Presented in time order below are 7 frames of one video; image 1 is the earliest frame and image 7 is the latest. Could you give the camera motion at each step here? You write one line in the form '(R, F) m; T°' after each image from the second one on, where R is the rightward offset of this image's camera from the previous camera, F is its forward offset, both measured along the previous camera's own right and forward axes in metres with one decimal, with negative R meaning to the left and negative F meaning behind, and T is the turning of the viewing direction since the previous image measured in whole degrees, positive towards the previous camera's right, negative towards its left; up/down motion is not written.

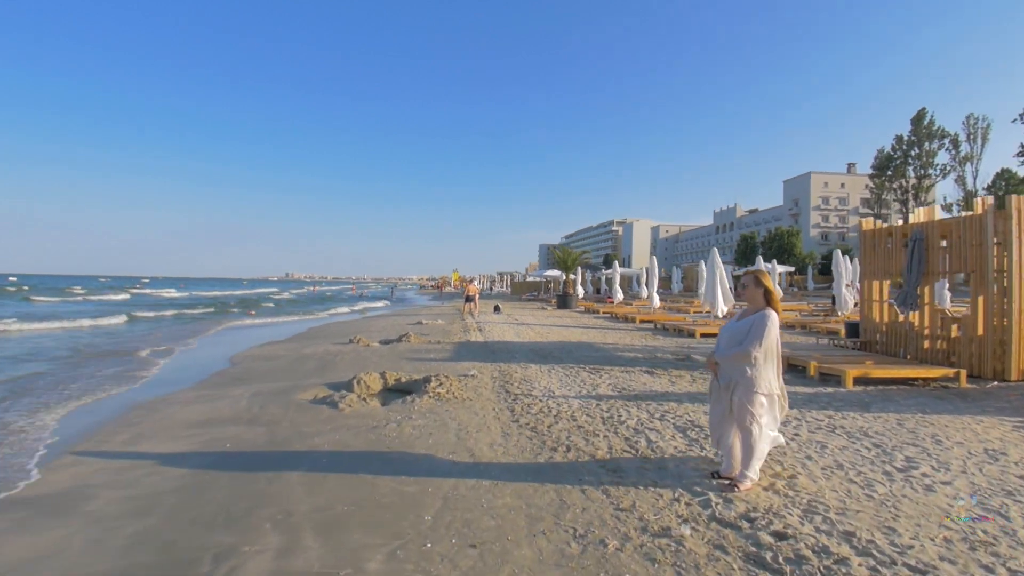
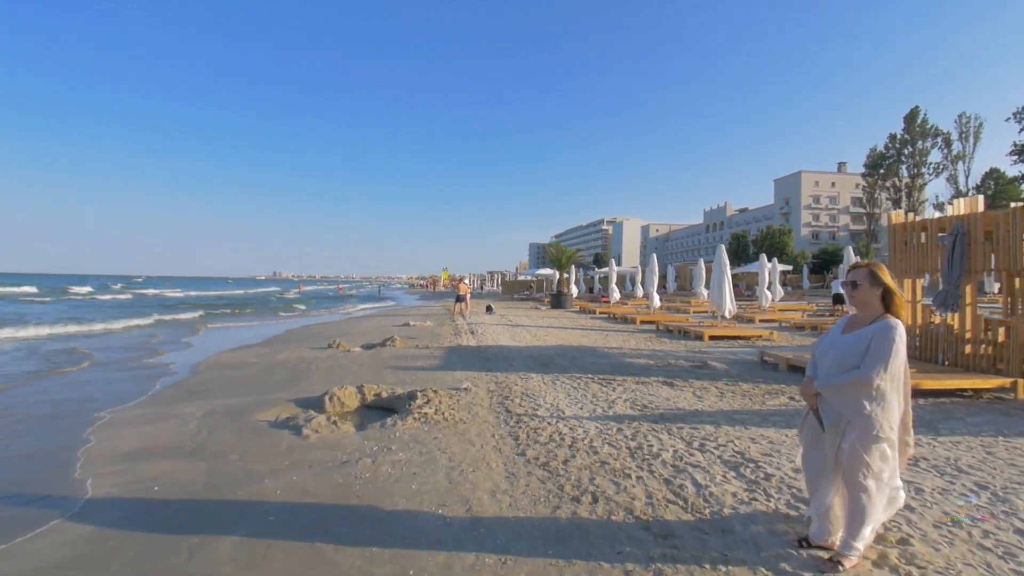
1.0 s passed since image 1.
(-0.1, +1.2) m; +1°
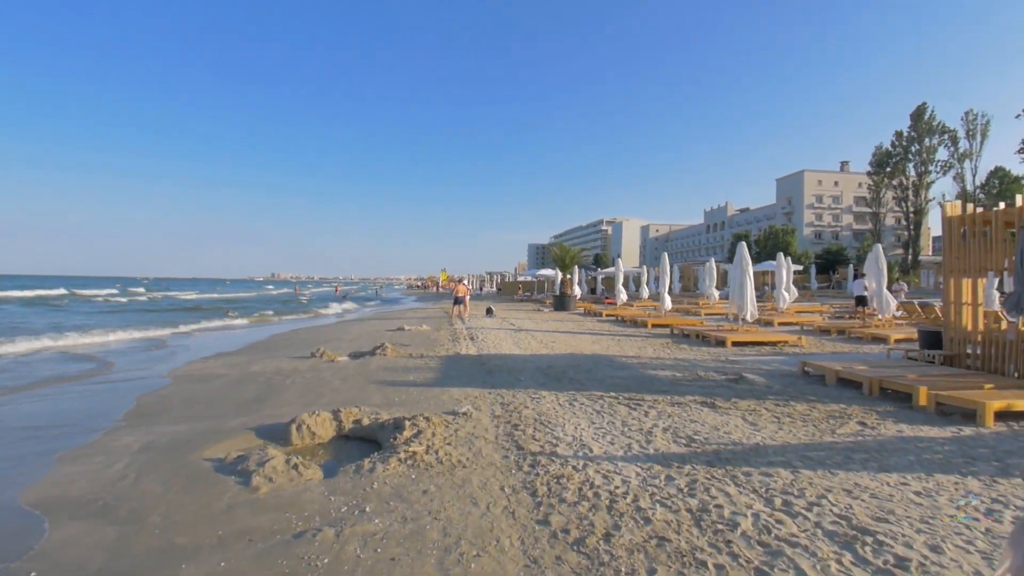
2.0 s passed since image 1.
(-0.1, +1.3) m; 0°
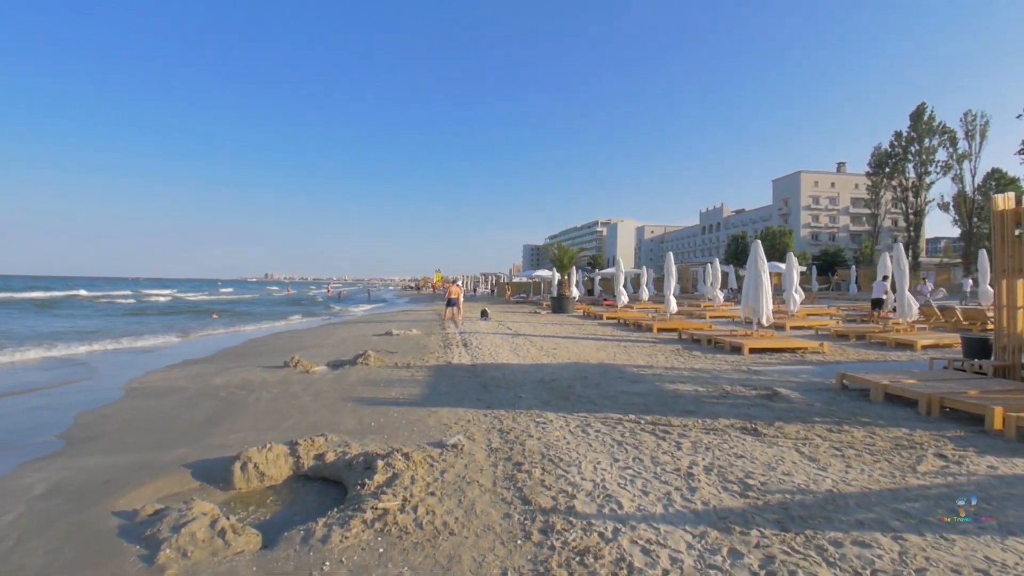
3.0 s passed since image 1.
(-0.1, +1.1) m; +1°
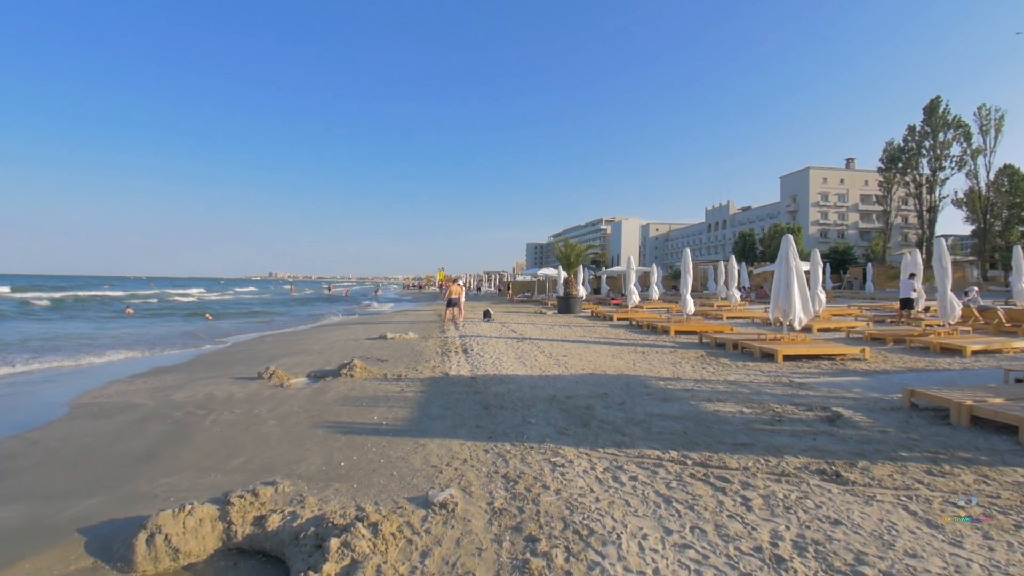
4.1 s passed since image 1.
(0.0, +1.2) m; 0°
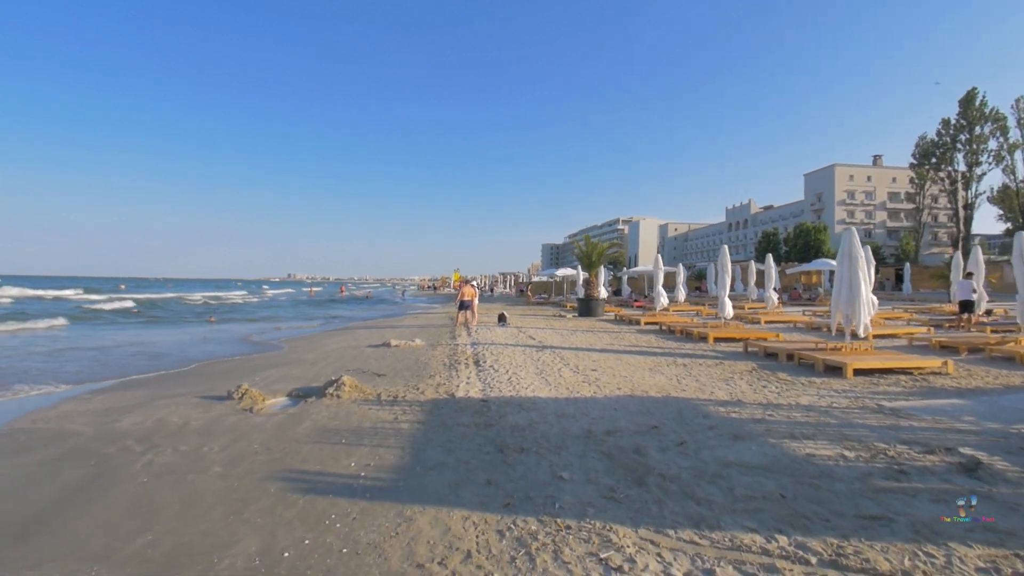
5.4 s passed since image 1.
(-0.1, +1.5) m; -2°
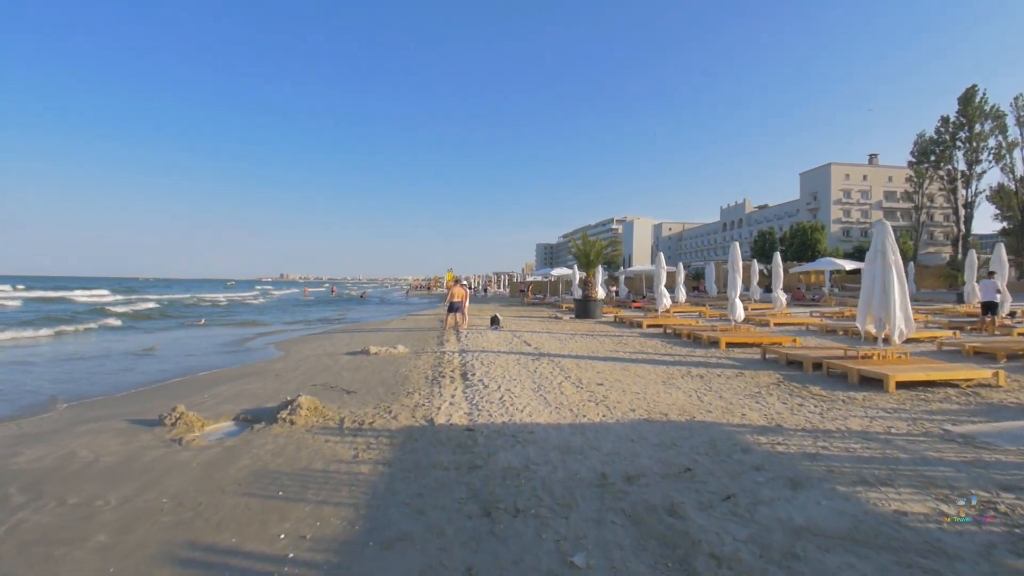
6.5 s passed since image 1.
(0.0, +1.2) m; +1°
